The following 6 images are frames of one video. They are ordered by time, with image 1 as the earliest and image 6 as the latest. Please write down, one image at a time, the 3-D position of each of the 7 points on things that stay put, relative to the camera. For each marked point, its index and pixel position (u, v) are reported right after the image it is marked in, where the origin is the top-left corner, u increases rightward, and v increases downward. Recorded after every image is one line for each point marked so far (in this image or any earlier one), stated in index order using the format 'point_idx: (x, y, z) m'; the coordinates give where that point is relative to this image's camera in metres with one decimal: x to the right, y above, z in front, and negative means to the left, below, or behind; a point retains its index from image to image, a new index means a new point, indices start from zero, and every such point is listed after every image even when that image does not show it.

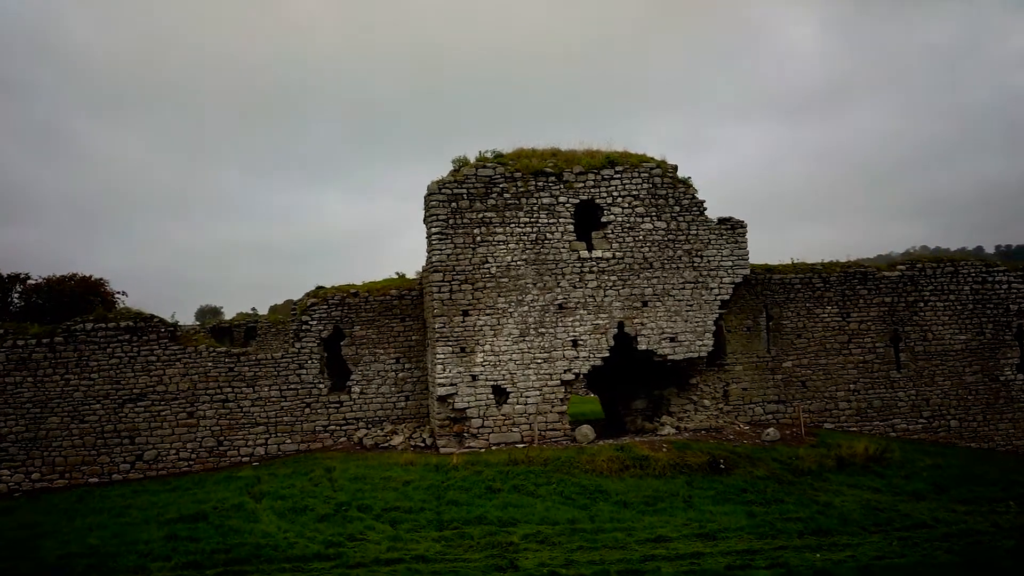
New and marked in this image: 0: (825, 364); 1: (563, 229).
0: (+7.8, -1.9, +14.5) m
1: (+1.1, +1.2, +12.3) m
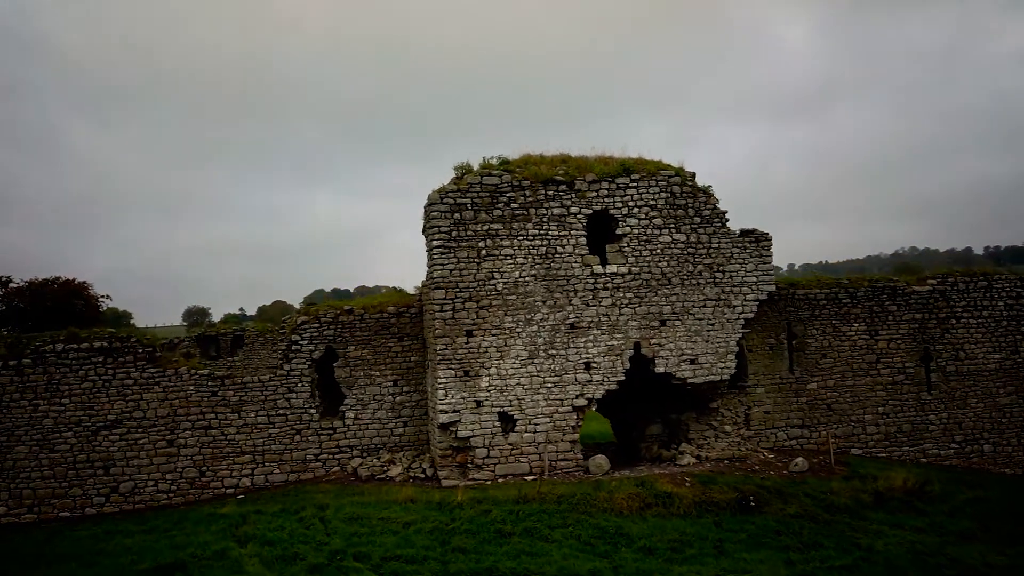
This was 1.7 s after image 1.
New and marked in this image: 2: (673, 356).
0: (+7.9, -2.2, +13.6) m
1: (+1.2, +0.9, +11.4) m
2: (+3.2, -1.4, +11.7) m
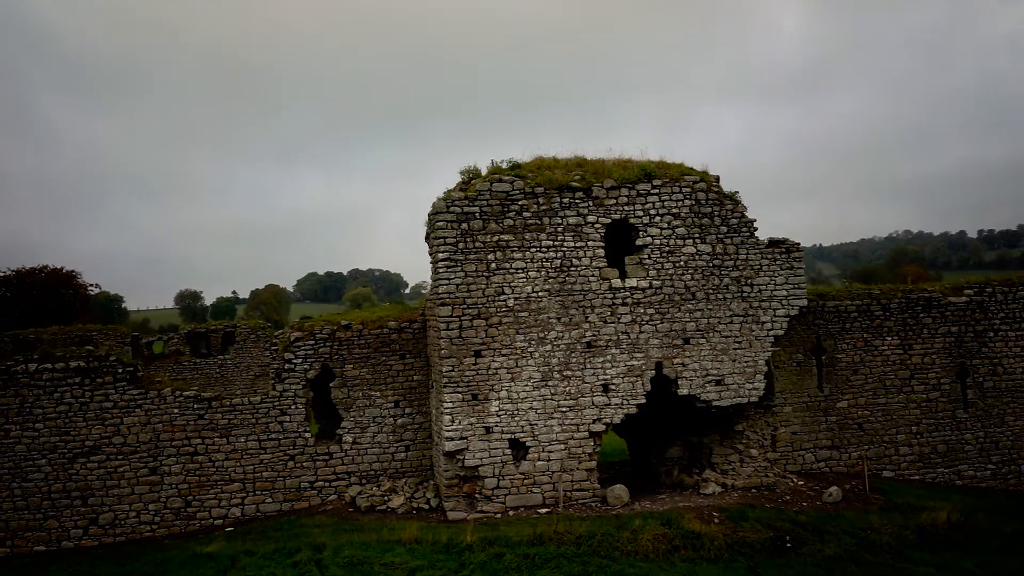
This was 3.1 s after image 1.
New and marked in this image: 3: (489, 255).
0: (+8.1, -2.5, +12.8) m
1: (+1.4, +0.6, +10.5) m
2: (+3.4, -1.6, +10.8) m
3: (-0.4, +0.6, +10.2) m
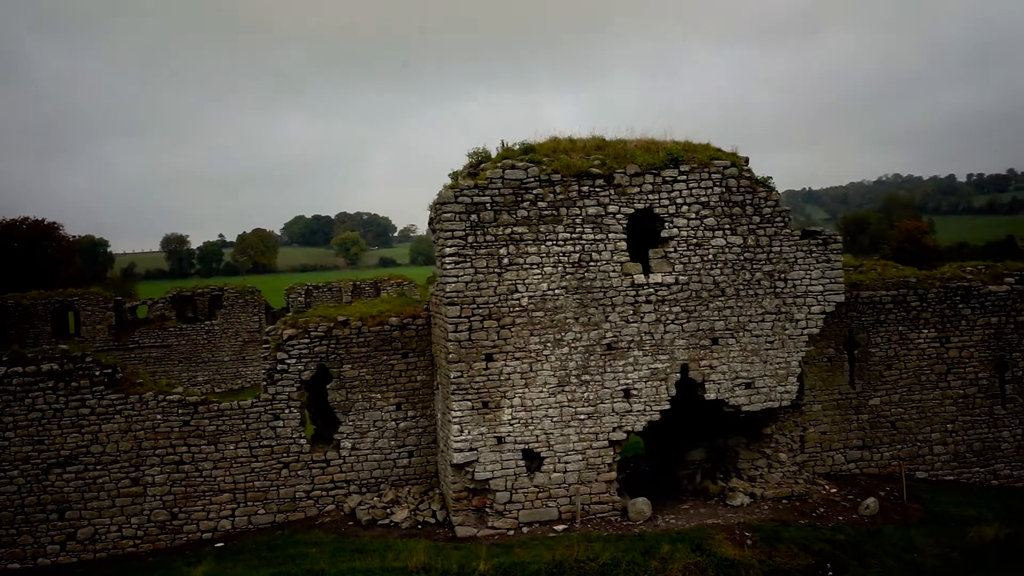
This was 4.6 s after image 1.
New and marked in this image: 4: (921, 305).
0: (+8.3, -2.3, +12.0) m
1: (+1.6, +0.7, +9.5) m
2: (+3.6, -1.6, +10.0) m
3: (-0.2, +0.6, +9.2) m
4: (+8.4, -0.4, +12.1) m
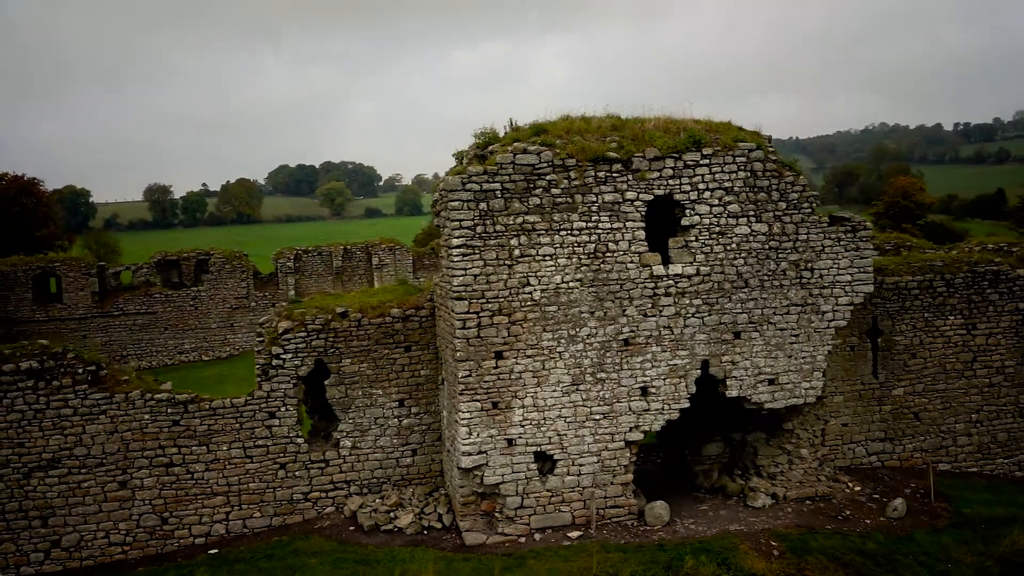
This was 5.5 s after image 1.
0: (+8.5, -2.0, +11.5) m
1: (+1.8, +0.8, +8.8) m
2: (+3.8, -1.4, +9.4) m
3: (0.0, +0.7, +8.5) m
4: (+8.5, -0.1, +11.5) m
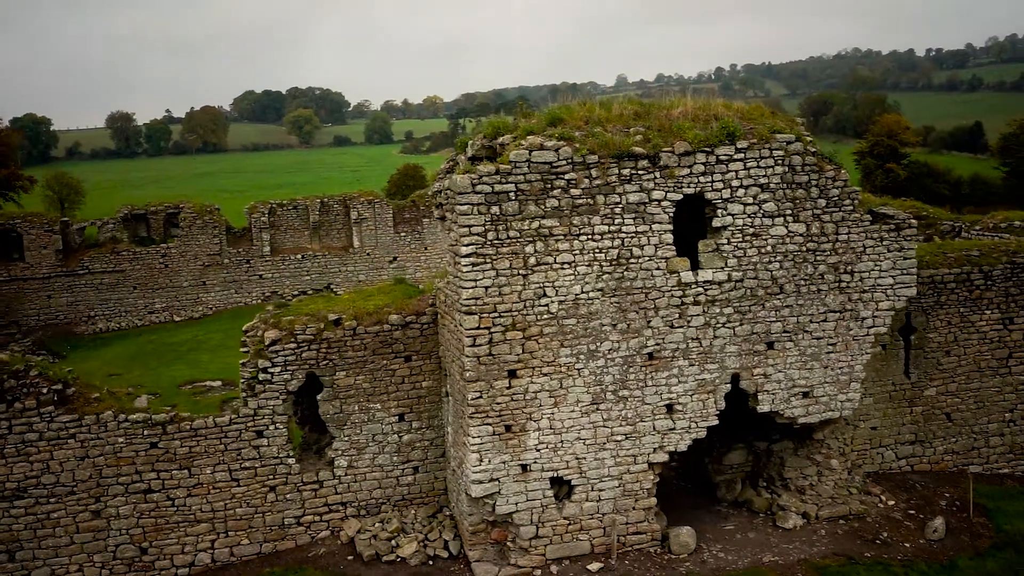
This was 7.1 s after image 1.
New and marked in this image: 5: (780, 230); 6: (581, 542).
0: (+8.6, -1.9, +10.8) m
1: (+2.0, +0.7, +7.8) m
2: (+4.0, -1.5, +8.6) m
3: (+0.2, +0.5, +7.5) m
4: (+8.7, 0.0, +10.7) m
5: (+3.8, +0.8, +8.2) m
6: (+1.0, -3.5, +8.1) m
